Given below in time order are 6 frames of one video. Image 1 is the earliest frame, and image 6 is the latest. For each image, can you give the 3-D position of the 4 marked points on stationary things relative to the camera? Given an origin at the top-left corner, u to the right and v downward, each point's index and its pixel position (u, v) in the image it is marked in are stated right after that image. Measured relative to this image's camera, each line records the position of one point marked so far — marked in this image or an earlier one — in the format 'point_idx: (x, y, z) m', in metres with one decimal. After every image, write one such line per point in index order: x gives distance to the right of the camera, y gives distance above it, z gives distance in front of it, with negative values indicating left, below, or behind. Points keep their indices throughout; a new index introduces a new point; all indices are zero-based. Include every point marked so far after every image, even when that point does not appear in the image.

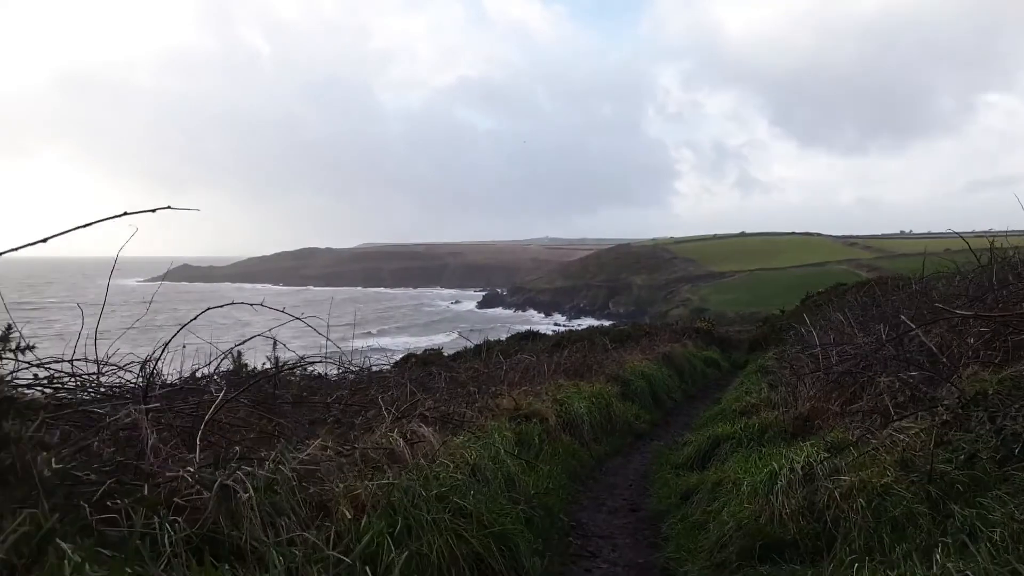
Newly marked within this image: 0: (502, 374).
0: (-0.2, -1.3, +8.3) m
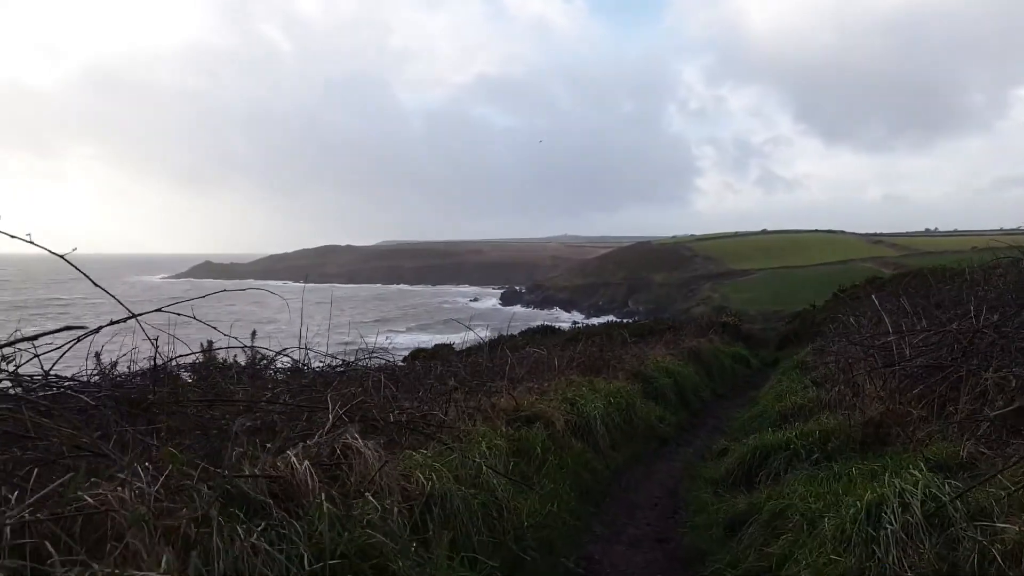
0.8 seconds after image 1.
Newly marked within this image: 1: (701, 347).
0: (-0.1, -1.0, +7.2) m
1: (+4.3, -1.3, +12.9) m
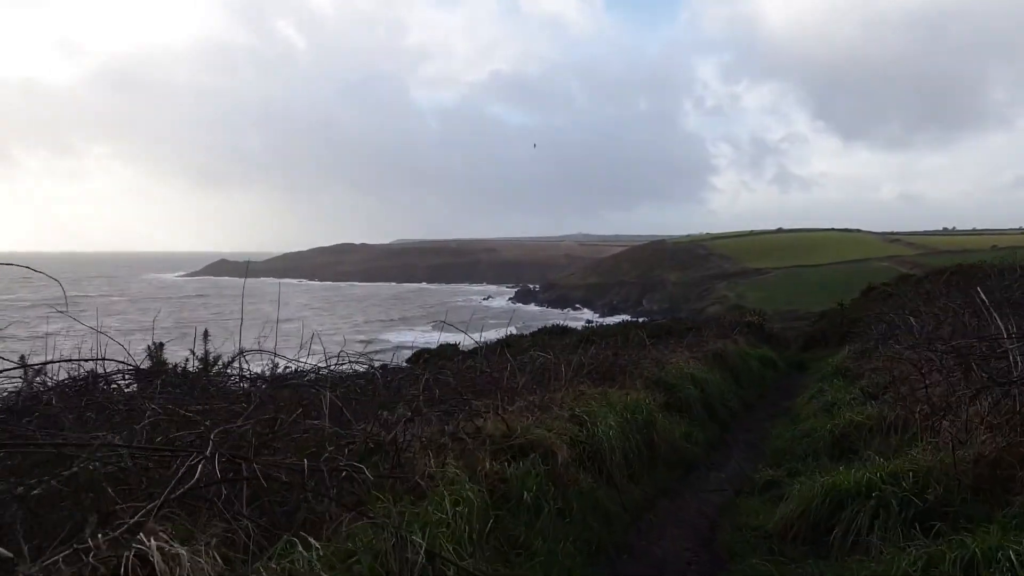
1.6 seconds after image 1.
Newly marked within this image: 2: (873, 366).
0: (-0.1, -1.0, +6.2) m
1: (+4.4, -1.3, +11.7) m
2: (+5.4, -1.2, +8.3) m
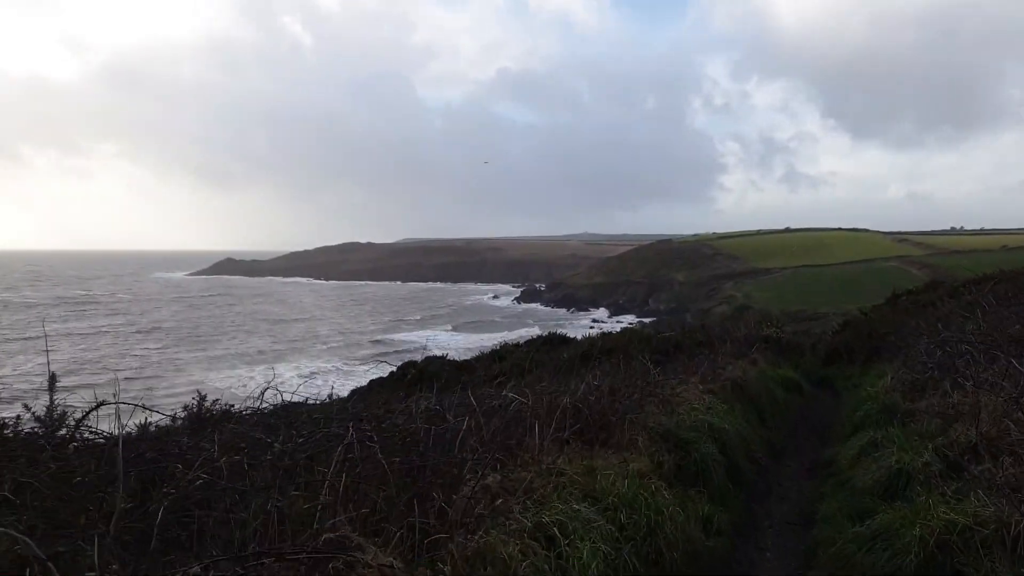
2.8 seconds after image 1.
0: (-0.5, -1.2, +4.5) m
1: (+4.1, -1.5, +9.9) m
2: (+5.0, -1.4, +6.6) m
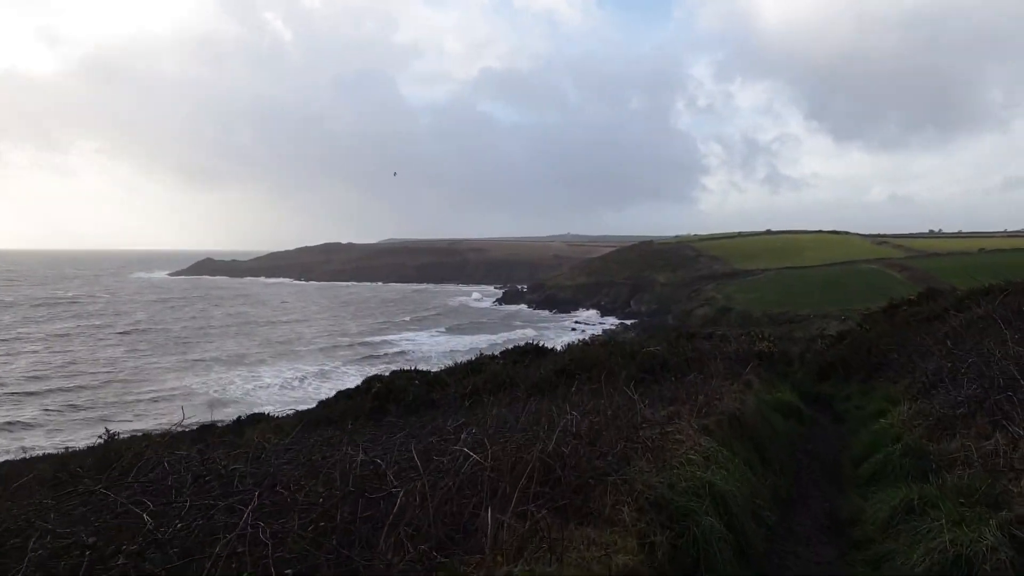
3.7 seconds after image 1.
0: (-0.8, -1.5, +3.2) m
1: (+3.6, -1.8, +8.8) m
2: (+4.6, -1.7, +5.5) m
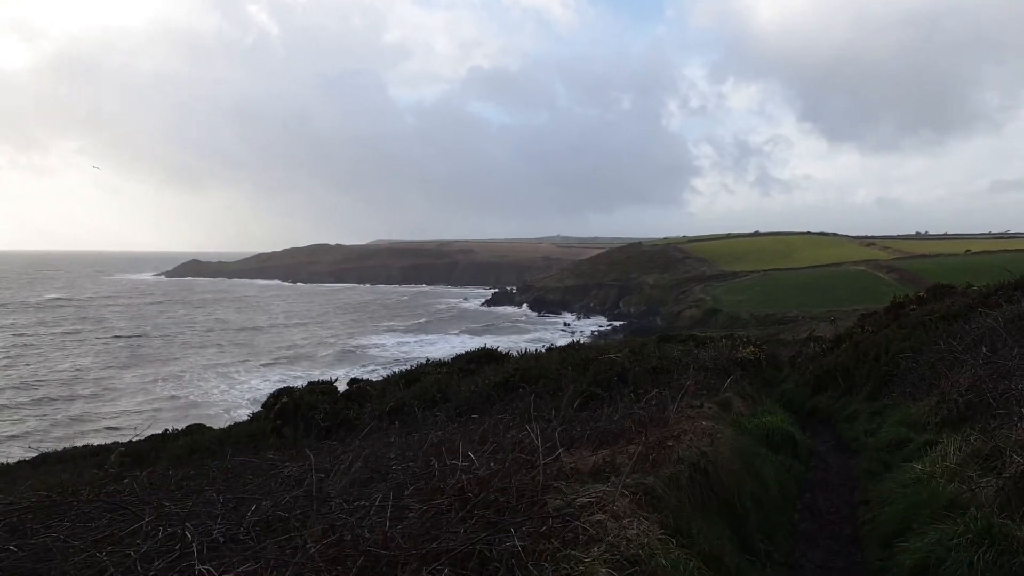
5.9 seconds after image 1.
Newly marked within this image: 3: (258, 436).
0: (-2.2, -1.3, +0.3) m
1: (+2.2, -1.6, +6.0) m
2: (+3.2, -1.5, +2.7) m
3: (-5.7, -3.3, +12.8) m
